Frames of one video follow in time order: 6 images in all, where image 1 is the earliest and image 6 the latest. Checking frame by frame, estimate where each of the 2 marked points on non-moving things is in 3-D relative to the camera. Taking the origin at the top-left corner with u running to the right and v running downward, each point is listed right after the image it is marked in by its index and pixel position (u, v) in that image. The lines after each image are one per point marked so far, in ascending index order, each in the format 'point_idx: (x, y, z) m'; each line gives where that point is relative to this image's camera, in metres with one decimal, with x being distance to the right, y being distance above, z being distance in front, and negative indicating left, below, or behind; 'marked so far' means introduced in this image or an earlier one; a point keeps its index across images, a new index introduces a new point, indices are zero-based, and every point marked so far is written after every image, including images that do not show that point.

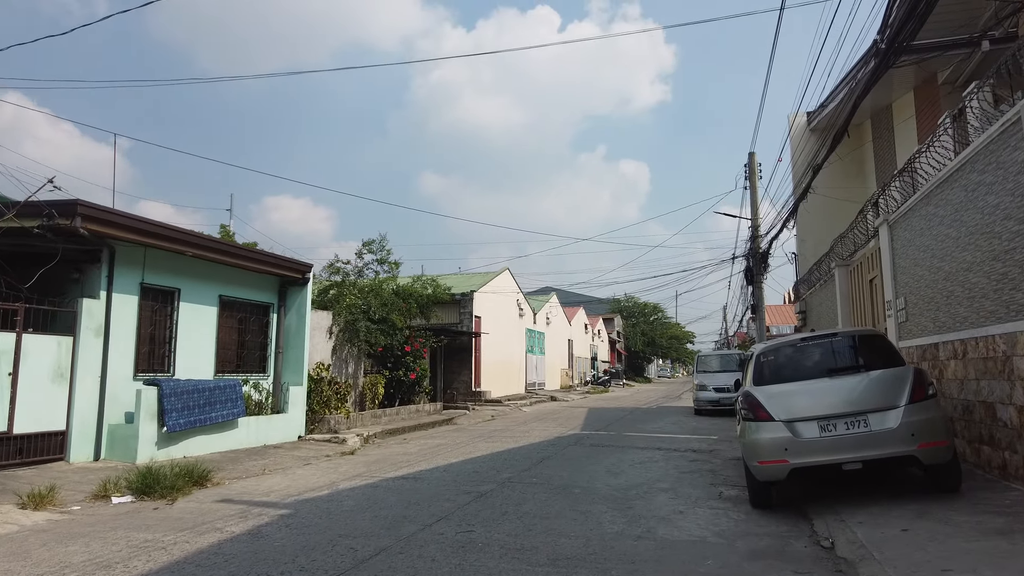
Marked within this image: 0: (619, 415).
0: (+3.2, -3.7, +19.0) m
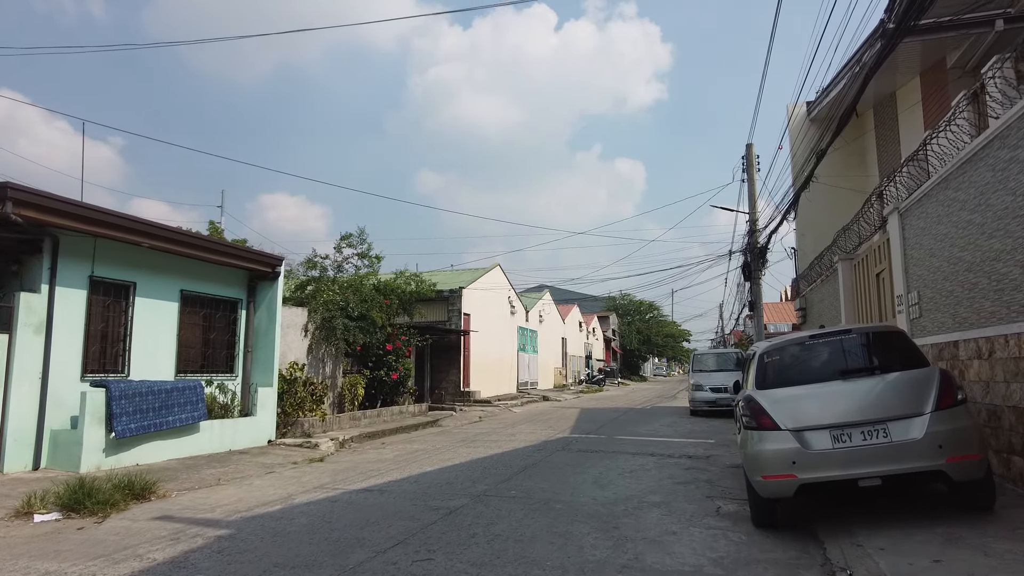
0: (+2.9, -3.6, +18.2) m
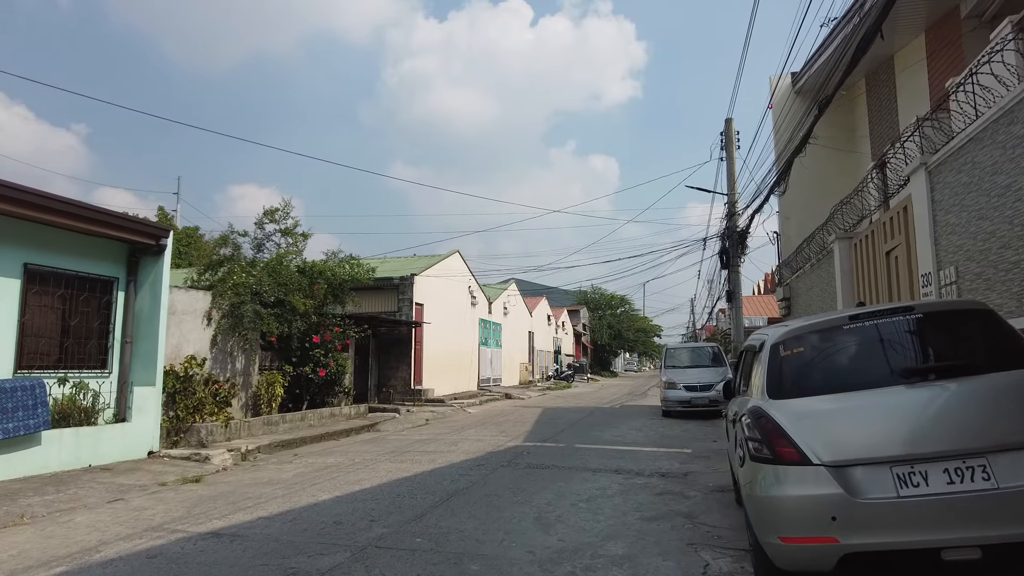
0: (+1.7, -3.3, +16.3) m
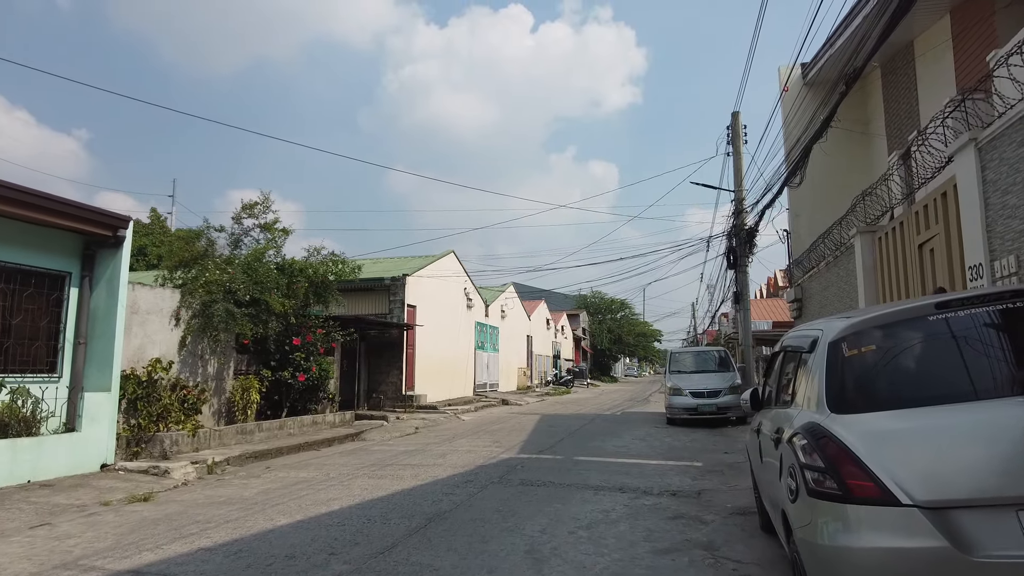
0: (+1.5, -3.3, +15.4) m
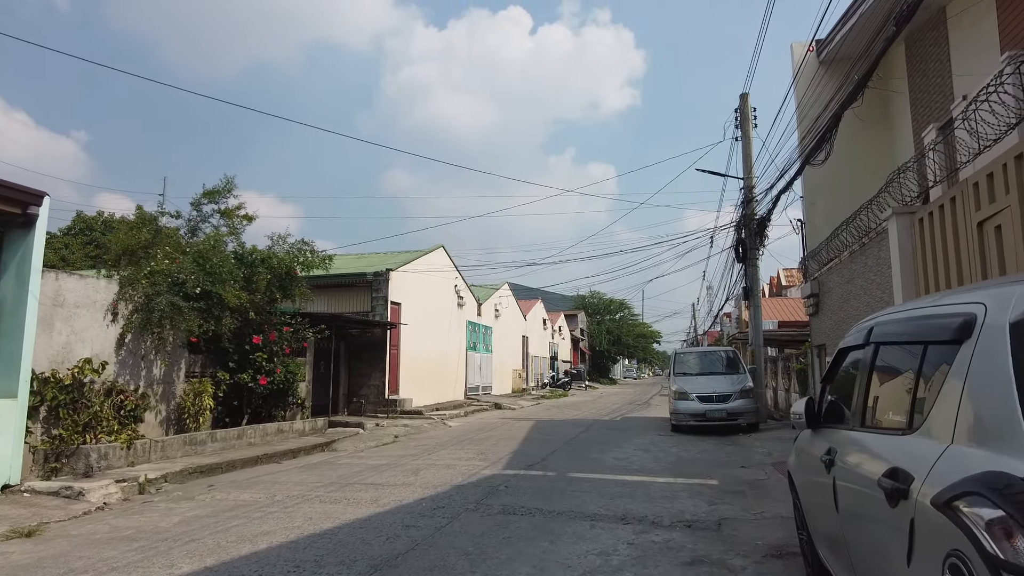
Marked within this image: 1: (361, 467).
0: (+1.3, -3.2, +14.0) m
1: (-2.2, -2.6, +9.4) m
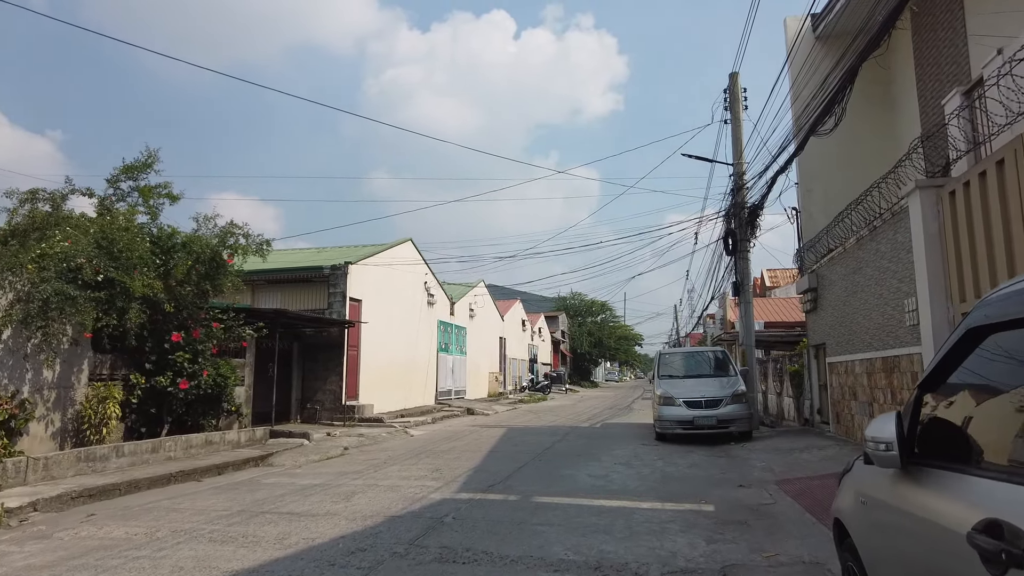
0: (+0.7, -3.0, +12.6) m
1: (-2.7, -2.4, +7.8) m
